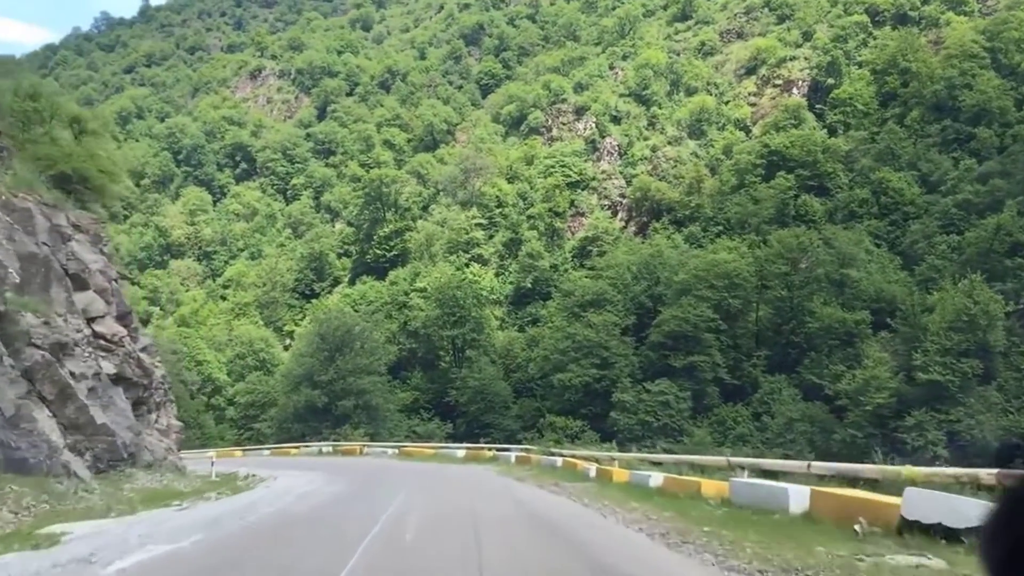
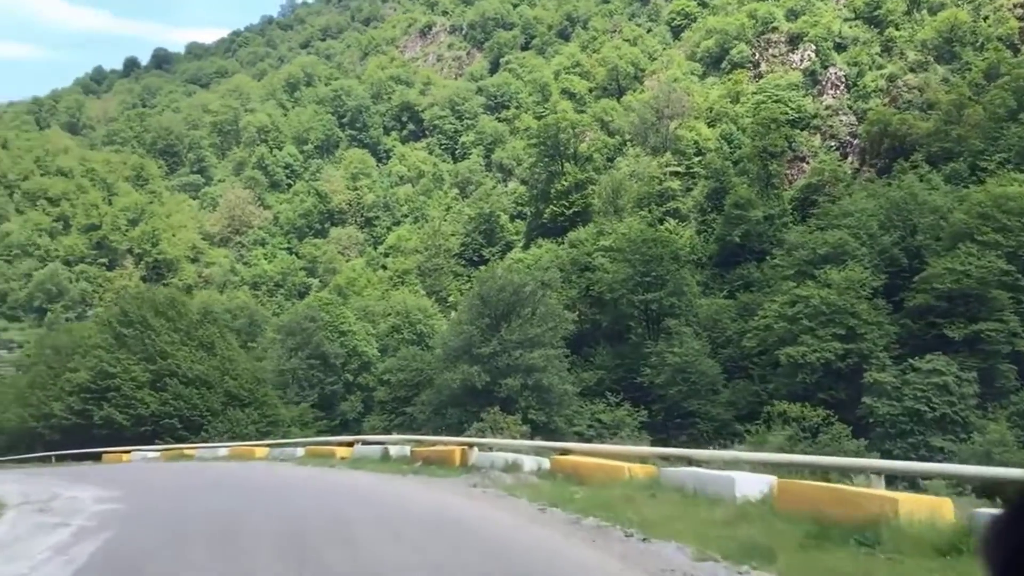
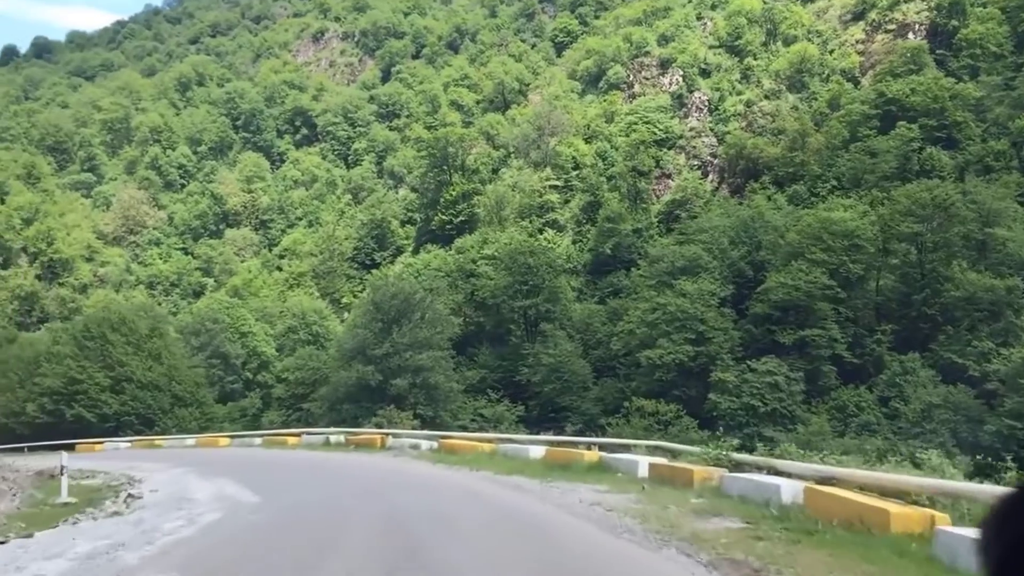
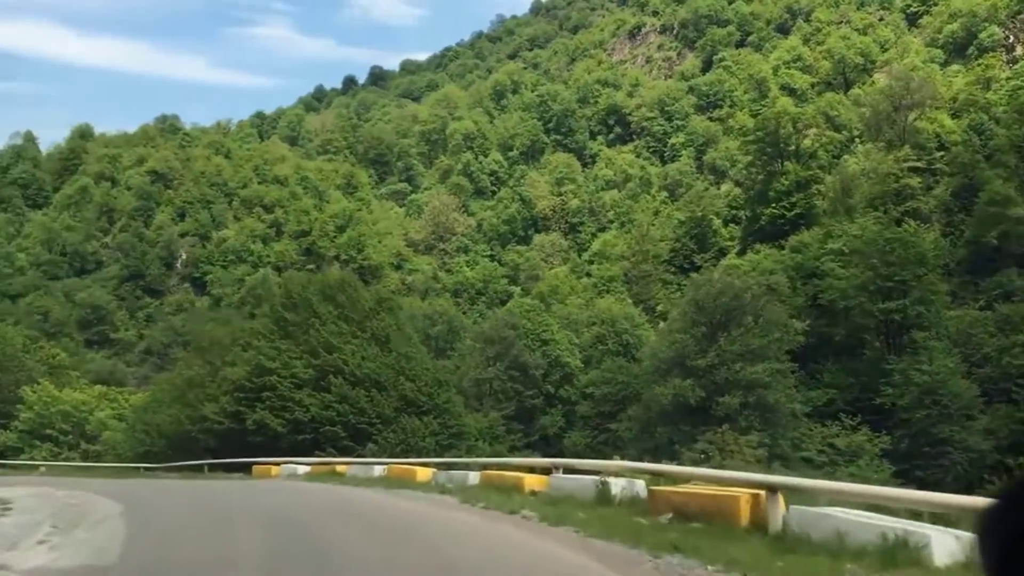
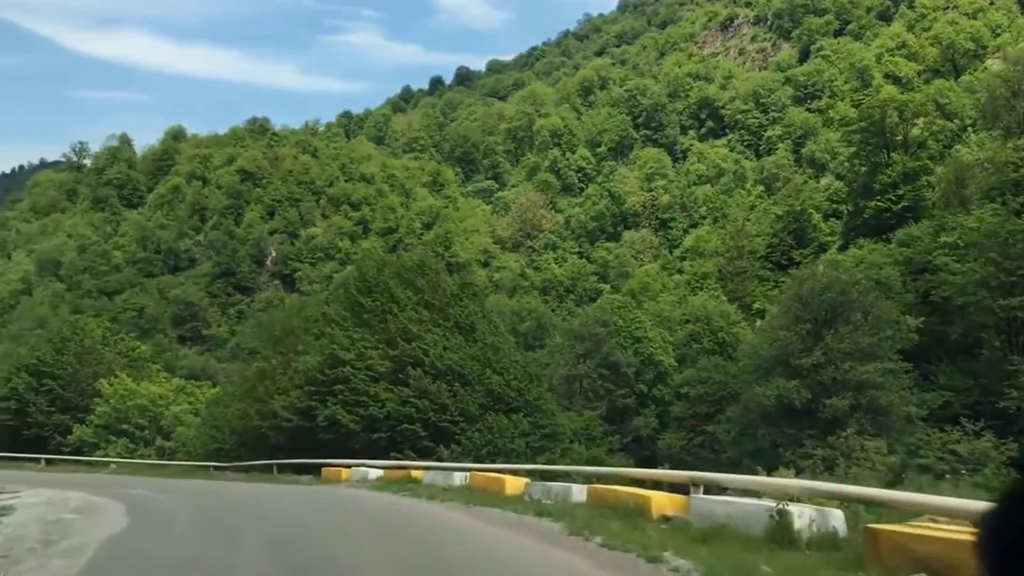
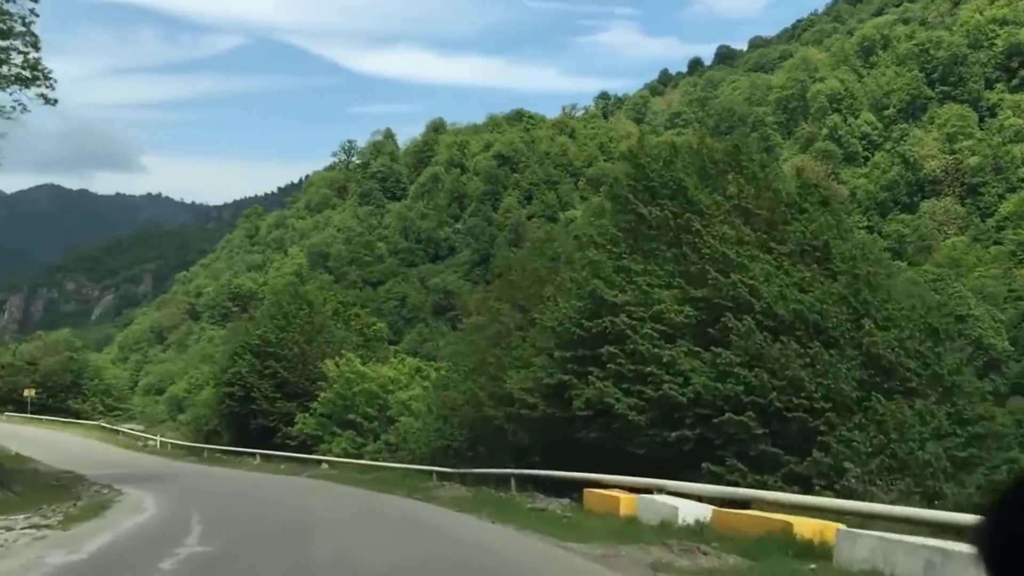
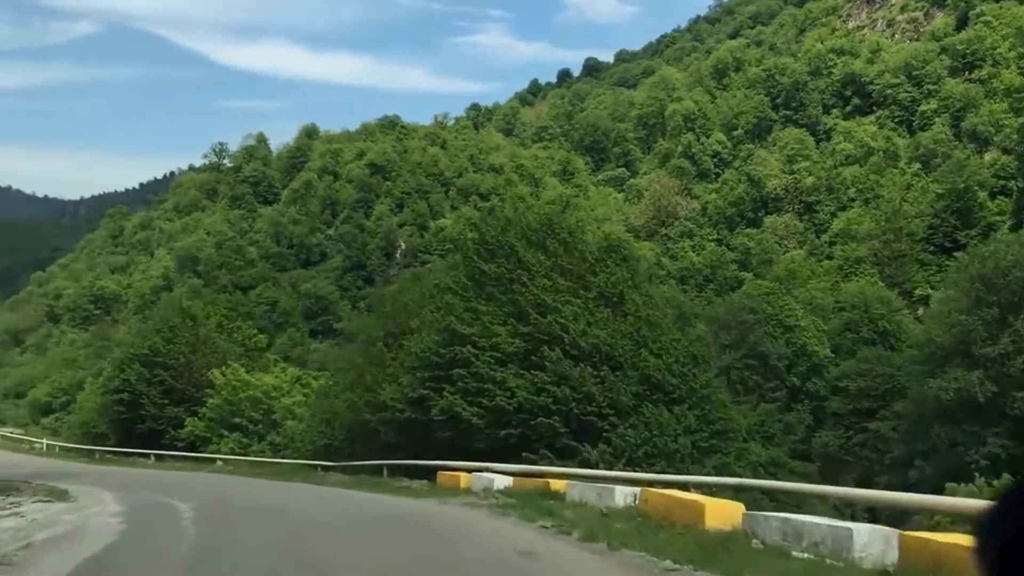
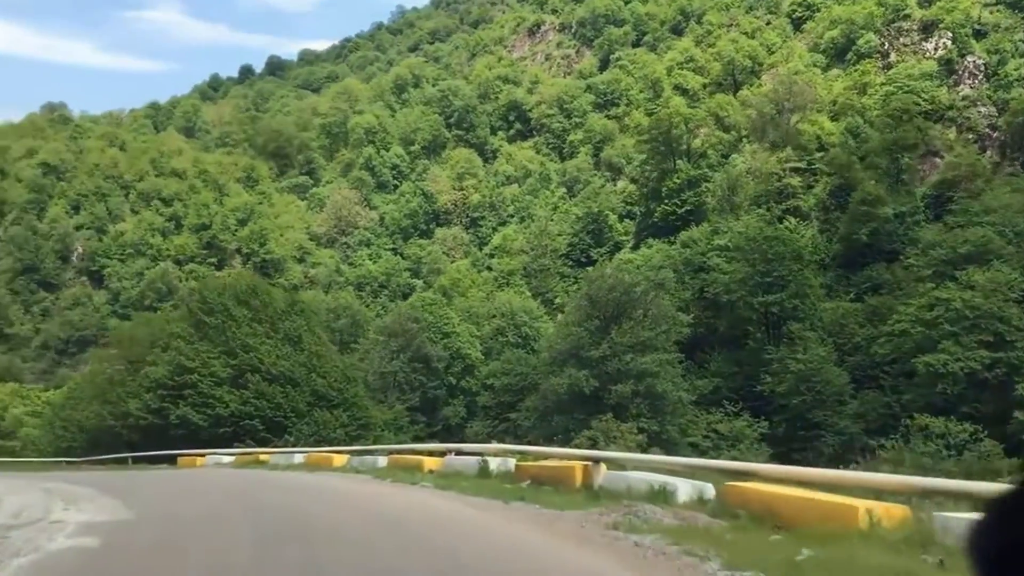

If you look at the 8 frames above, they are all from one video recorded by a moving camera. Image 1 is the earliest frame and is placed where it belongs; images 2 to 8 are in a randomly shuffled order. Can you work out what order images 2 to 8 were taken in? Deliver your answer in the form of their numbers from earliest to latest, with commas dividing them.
3, 2, 8, 4, 5, 7, 6
